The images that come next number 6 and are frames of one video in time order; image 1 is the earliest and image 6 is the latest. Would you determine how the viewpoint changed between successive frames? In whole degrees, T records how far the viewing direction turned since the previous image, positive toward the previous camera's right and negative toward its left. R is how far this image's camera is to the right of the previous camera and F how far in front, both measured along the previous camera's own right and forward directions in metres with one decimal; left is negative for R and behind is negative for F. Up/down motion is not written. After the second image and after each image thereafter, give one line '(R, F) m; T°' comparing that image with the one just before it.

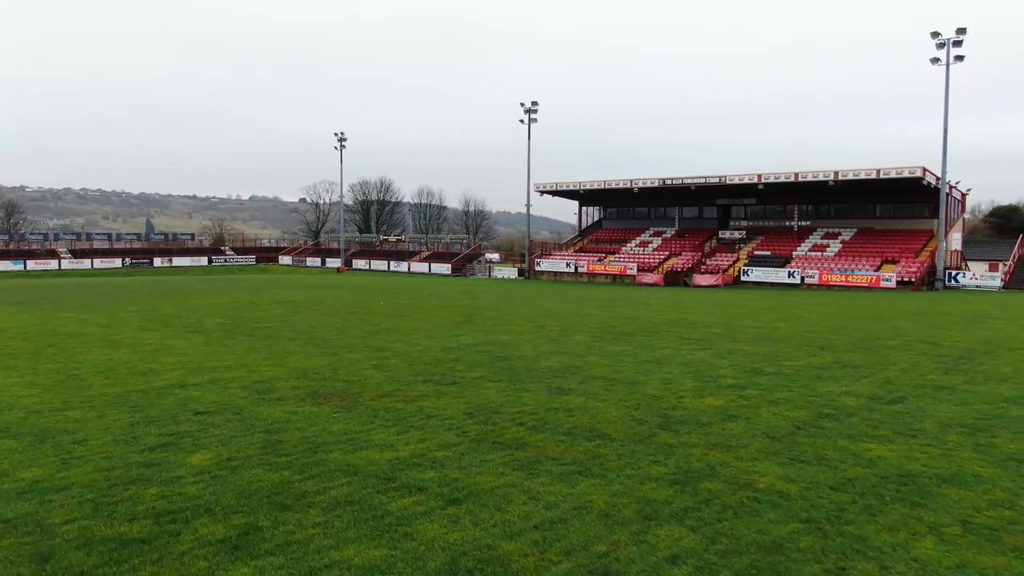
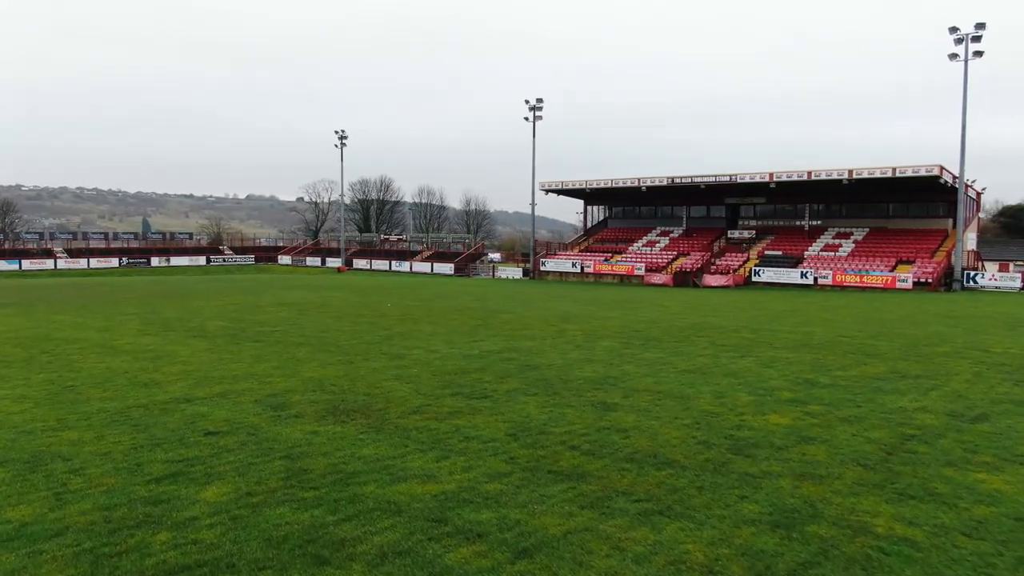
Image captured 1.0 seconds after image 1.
(-0.4, +0.8) m; 0°
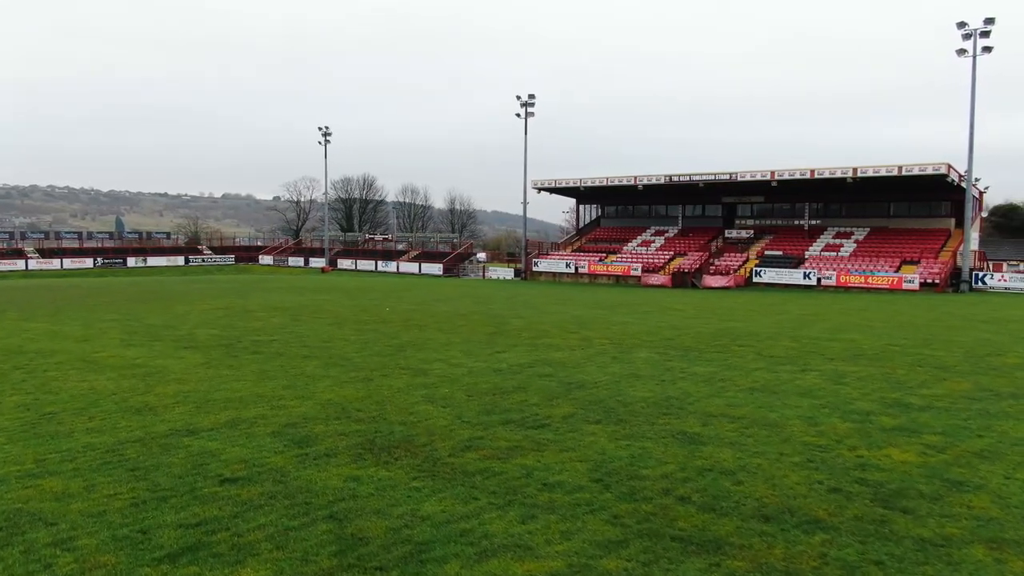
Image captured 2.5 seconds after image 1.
(-0.7, +1.2) m; +2°
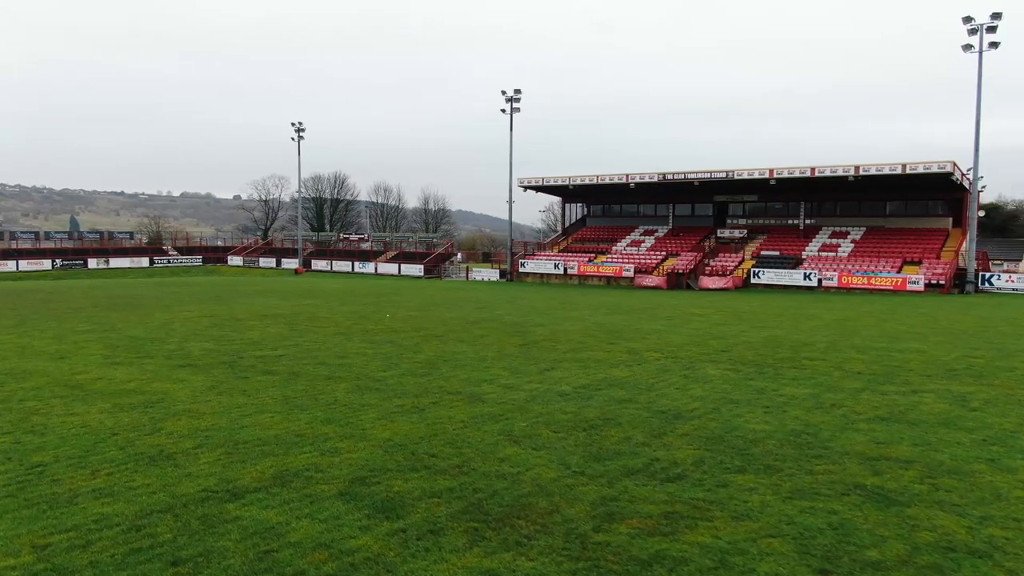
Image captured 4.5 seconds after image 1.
(-1.2, +1.5) m; +3°
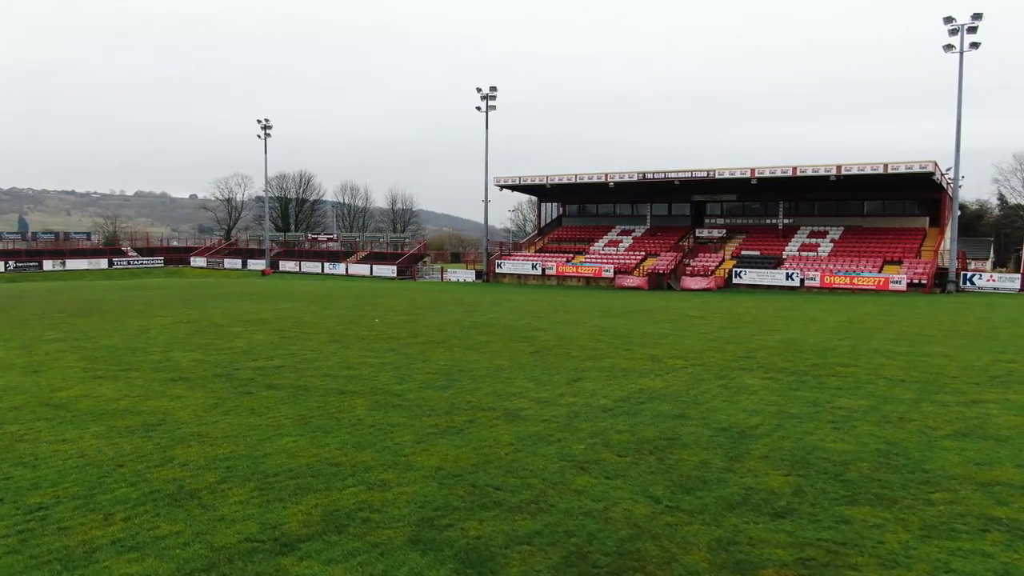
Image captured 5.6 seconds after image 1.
(-0.8, +0.7) m; +3°
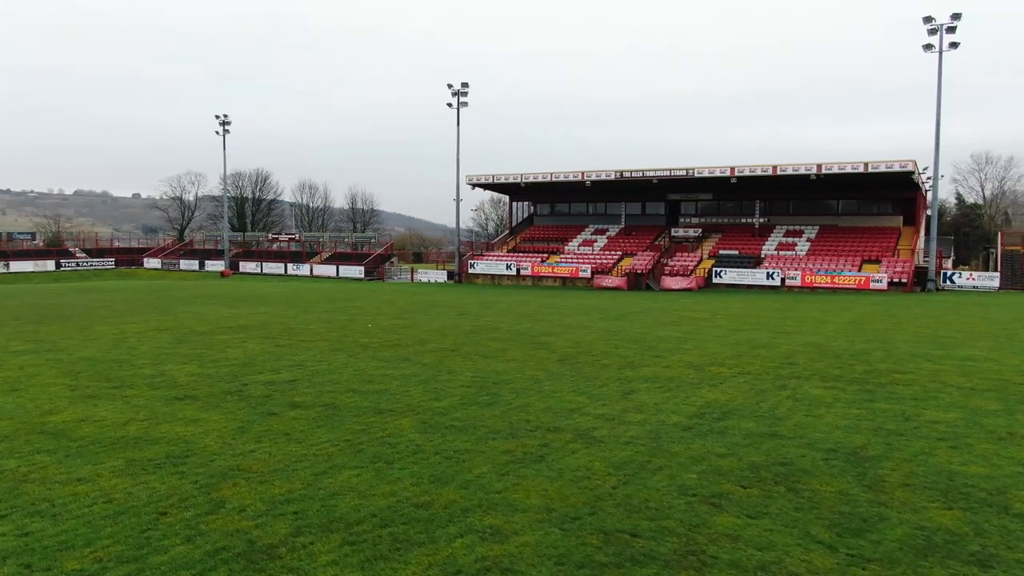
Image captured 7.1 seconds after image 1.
(-1.1, +0.9) m; +4°
